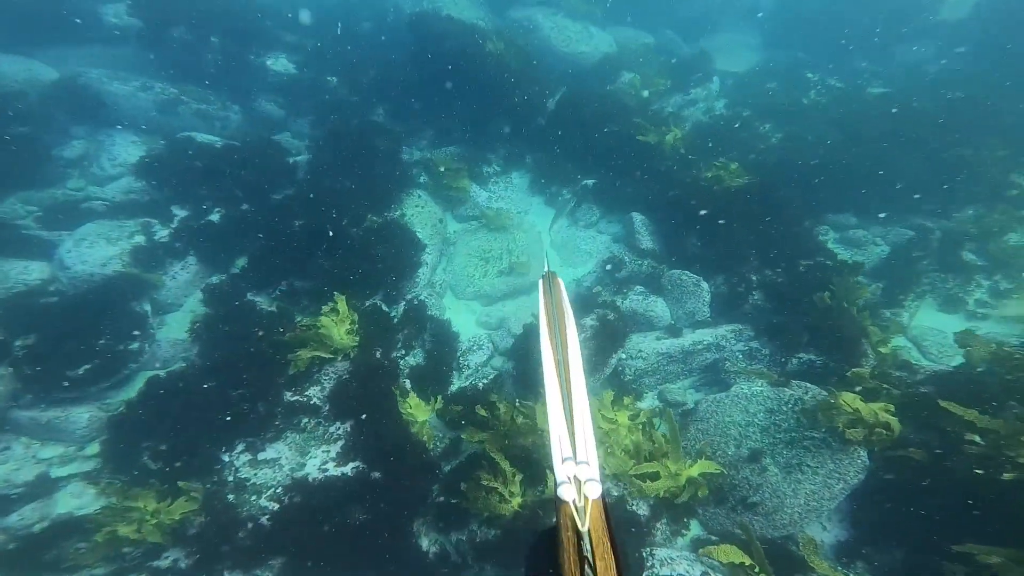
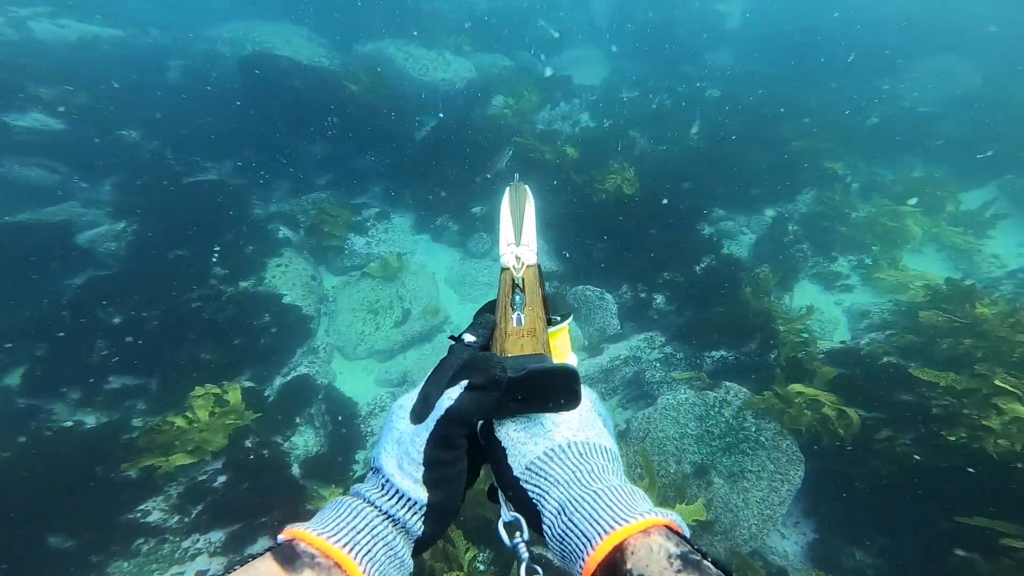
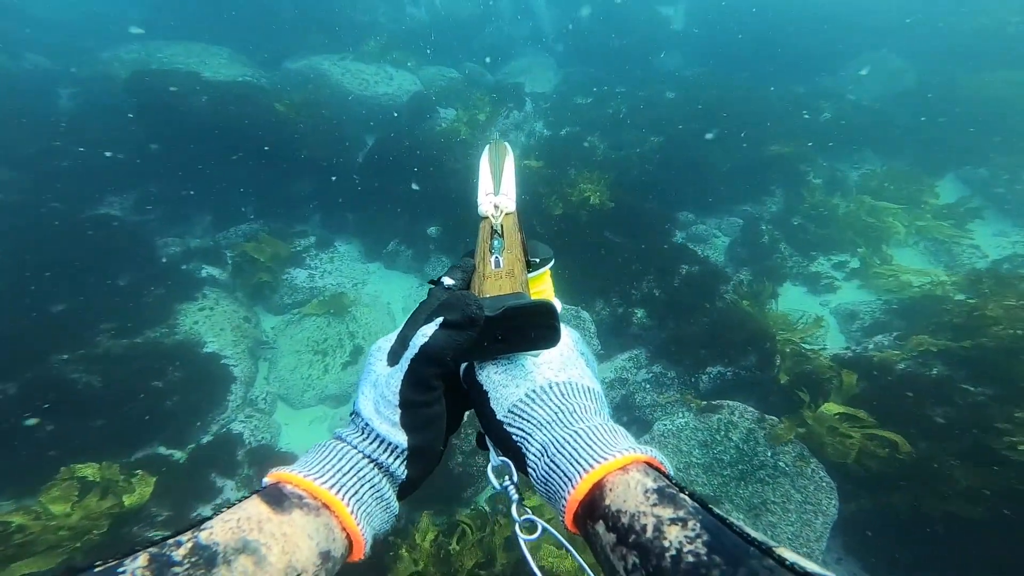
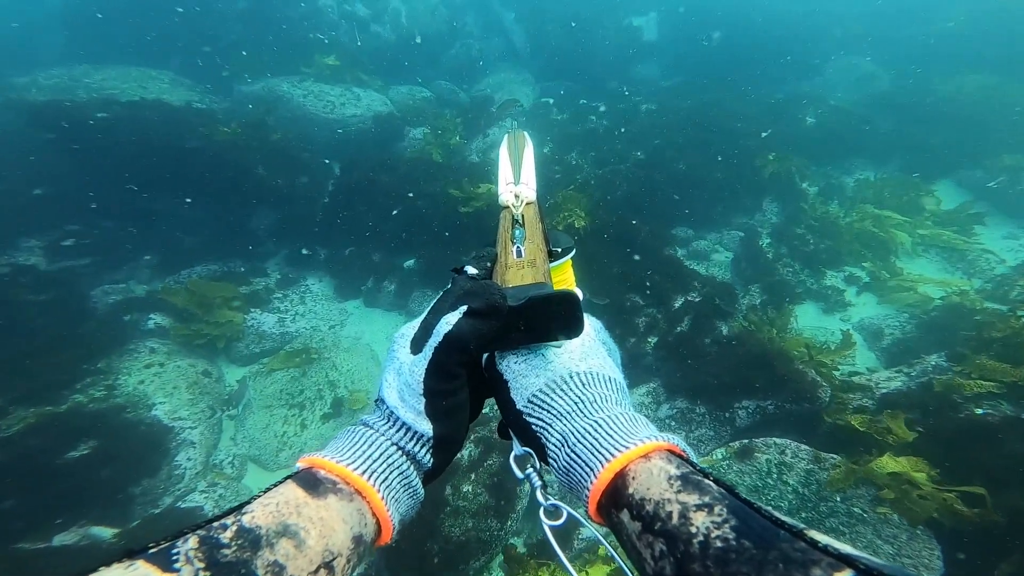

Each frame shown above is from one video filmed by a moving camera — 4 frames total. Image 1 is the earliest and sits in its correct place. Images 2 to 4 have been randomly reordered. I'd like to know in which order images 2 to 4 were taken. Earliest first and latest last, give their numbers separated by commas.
2, 3, 4
